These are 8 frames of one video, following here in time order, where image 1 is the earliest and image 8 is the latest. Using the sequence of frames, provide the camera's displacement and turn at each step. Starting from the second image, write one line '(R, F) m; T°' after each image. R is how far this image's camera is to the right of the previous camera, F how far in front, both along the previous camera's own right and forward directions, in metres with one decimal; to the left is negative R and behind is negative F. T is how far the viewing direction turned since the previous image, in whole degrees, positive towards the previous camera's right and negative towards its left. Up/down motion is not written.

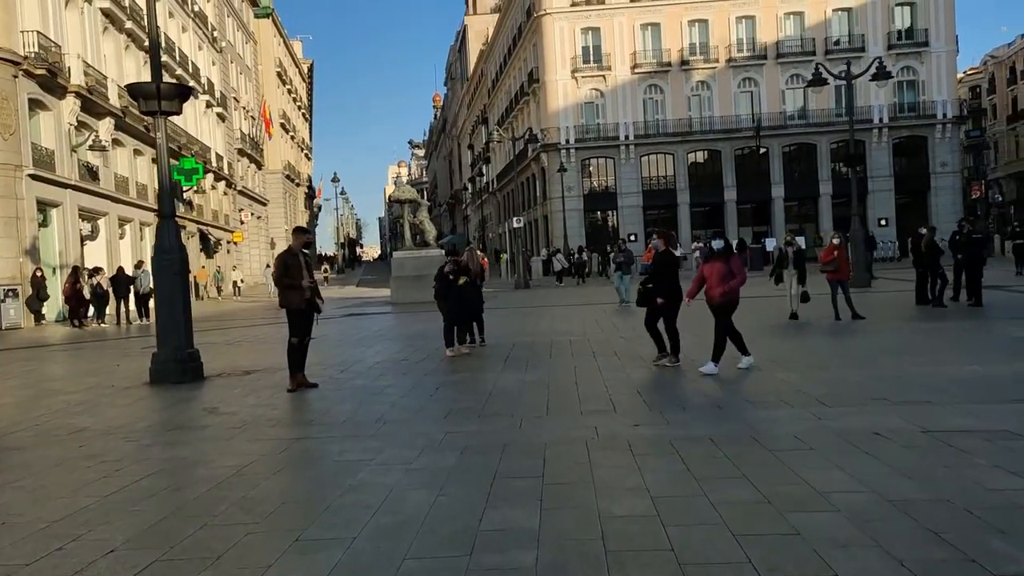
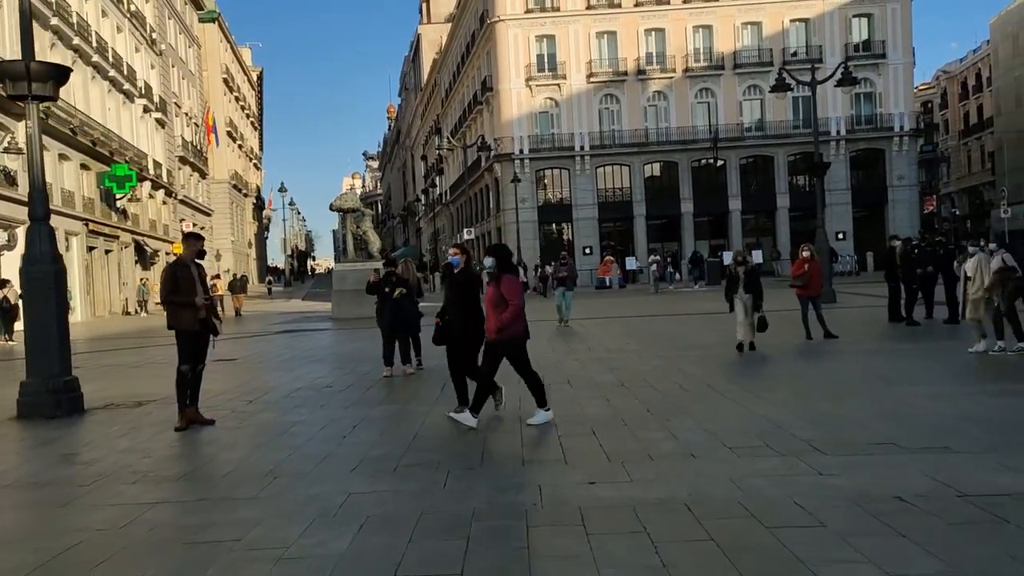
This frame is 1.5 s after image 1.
(+0.2, +1.4) m; +3°
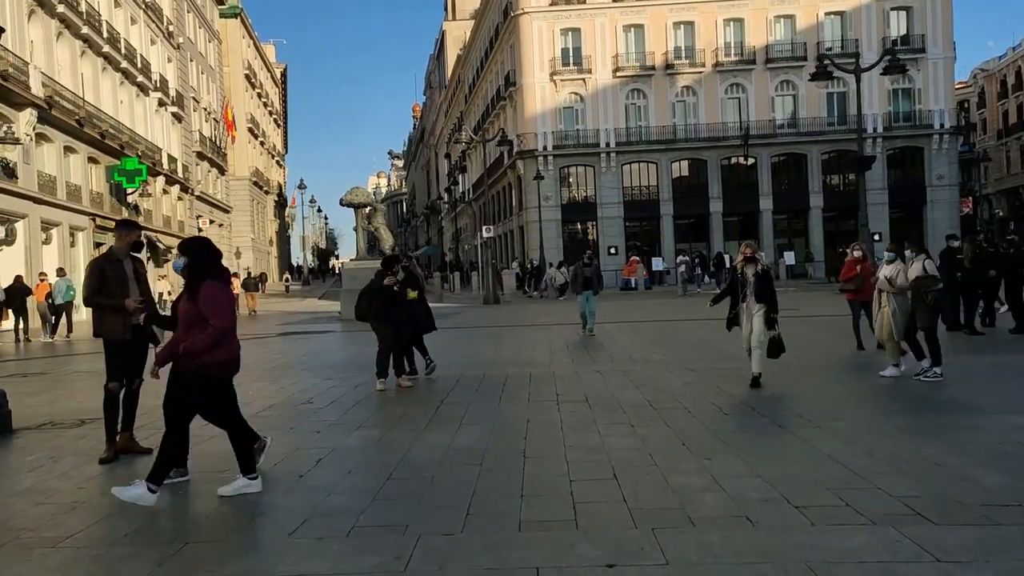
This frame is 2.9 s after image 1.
(+0.1, +1.5) m; -2°
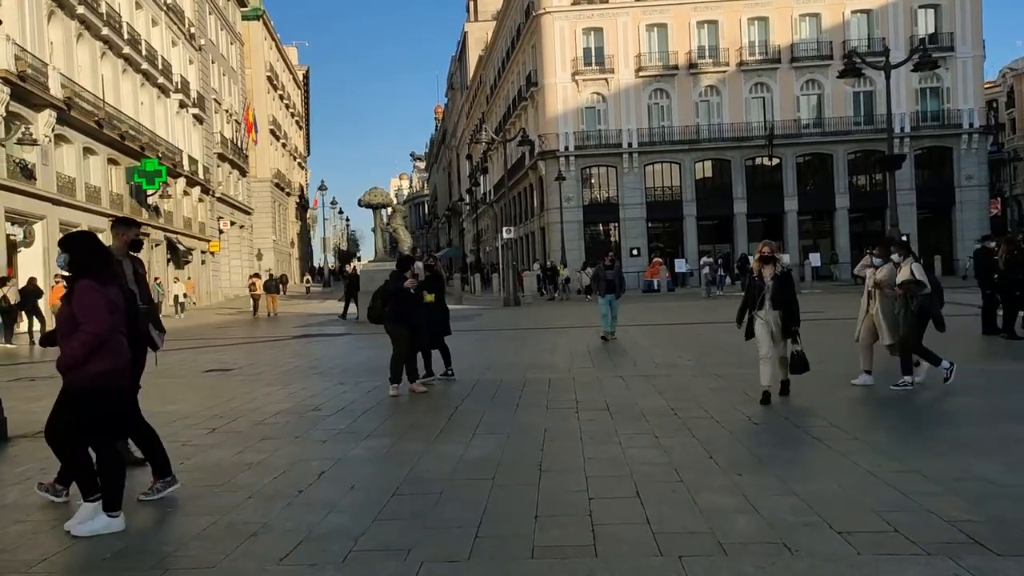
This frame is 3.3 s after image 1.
(0.0, +0.4) m; -1°
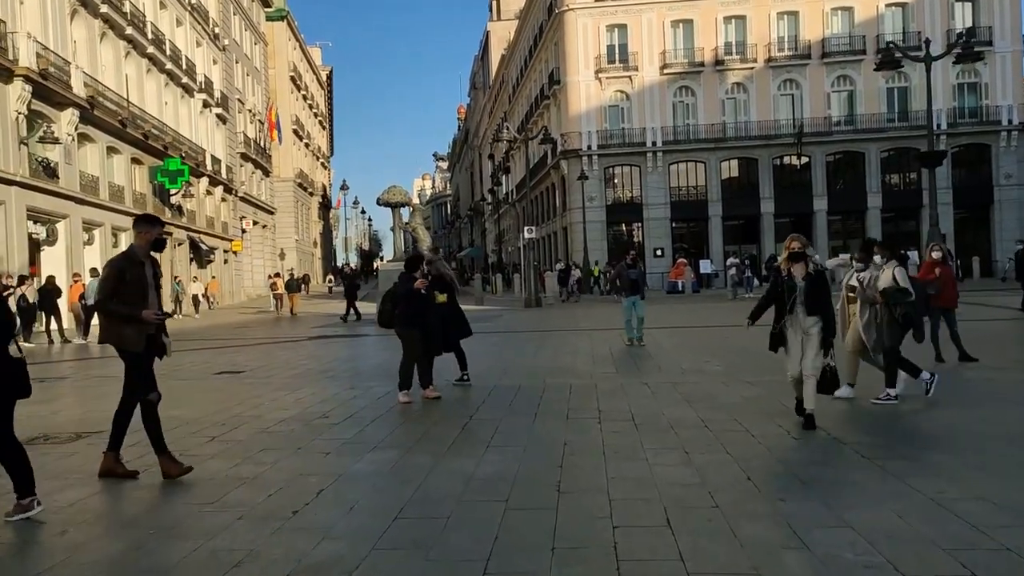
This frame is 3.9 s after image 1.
(0.0, +0.5) m; -1°
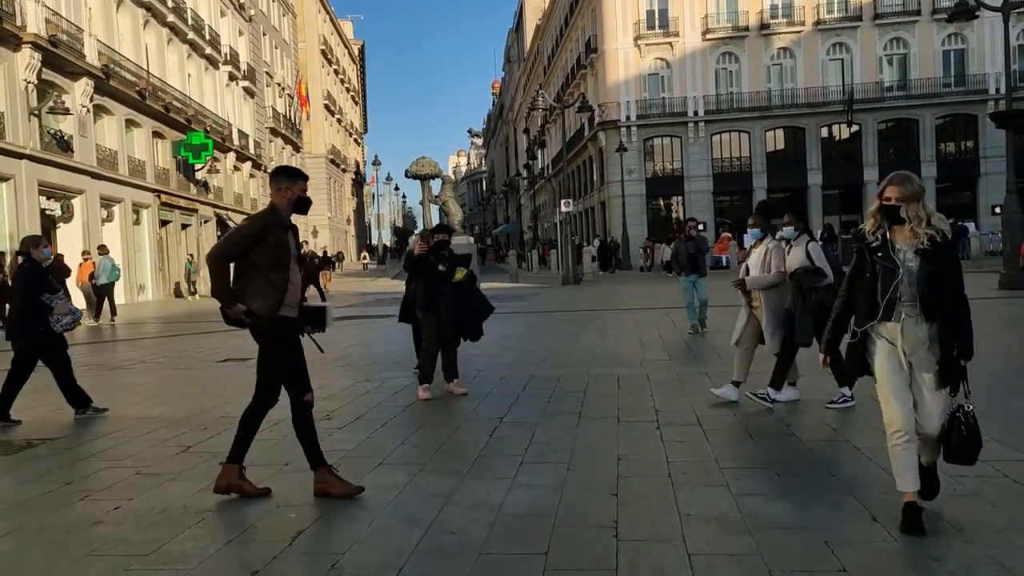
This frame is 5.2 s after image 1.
(0.0, +1.4) m; -2°
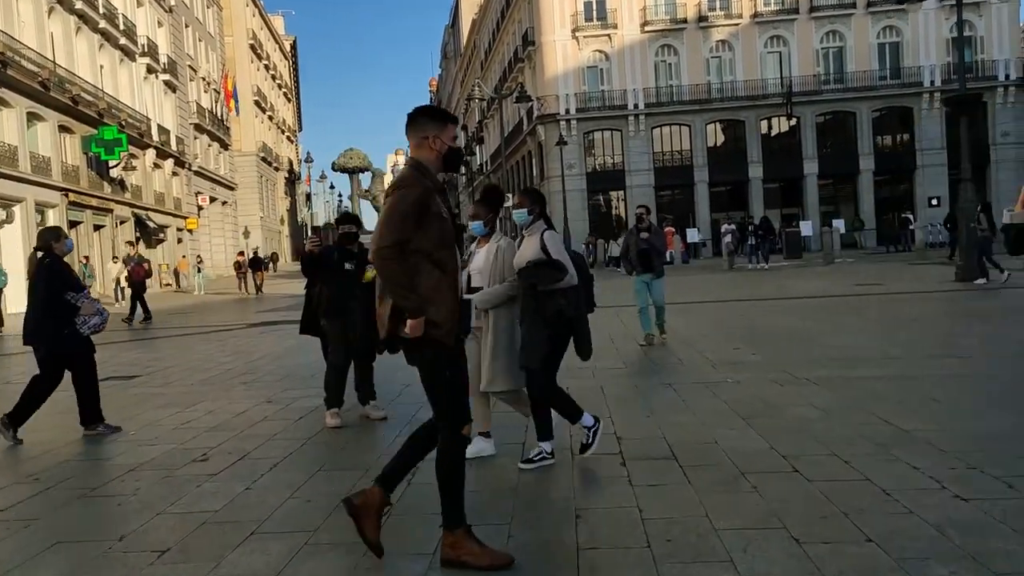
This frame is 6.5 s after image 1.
(+0.1, +1.4) m; +4°
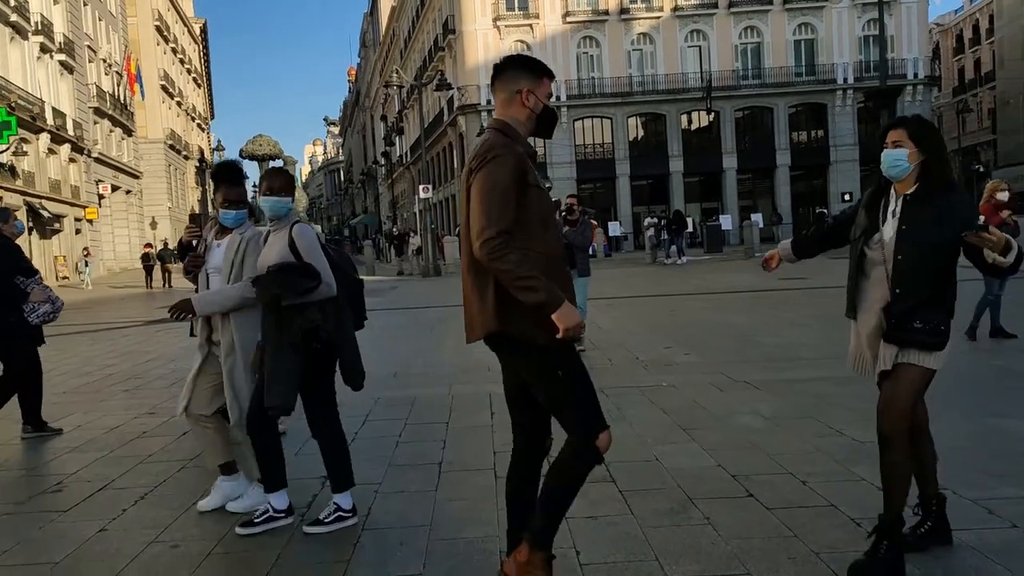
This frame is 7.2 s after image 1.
(0.0, +0.7) m; +5°
